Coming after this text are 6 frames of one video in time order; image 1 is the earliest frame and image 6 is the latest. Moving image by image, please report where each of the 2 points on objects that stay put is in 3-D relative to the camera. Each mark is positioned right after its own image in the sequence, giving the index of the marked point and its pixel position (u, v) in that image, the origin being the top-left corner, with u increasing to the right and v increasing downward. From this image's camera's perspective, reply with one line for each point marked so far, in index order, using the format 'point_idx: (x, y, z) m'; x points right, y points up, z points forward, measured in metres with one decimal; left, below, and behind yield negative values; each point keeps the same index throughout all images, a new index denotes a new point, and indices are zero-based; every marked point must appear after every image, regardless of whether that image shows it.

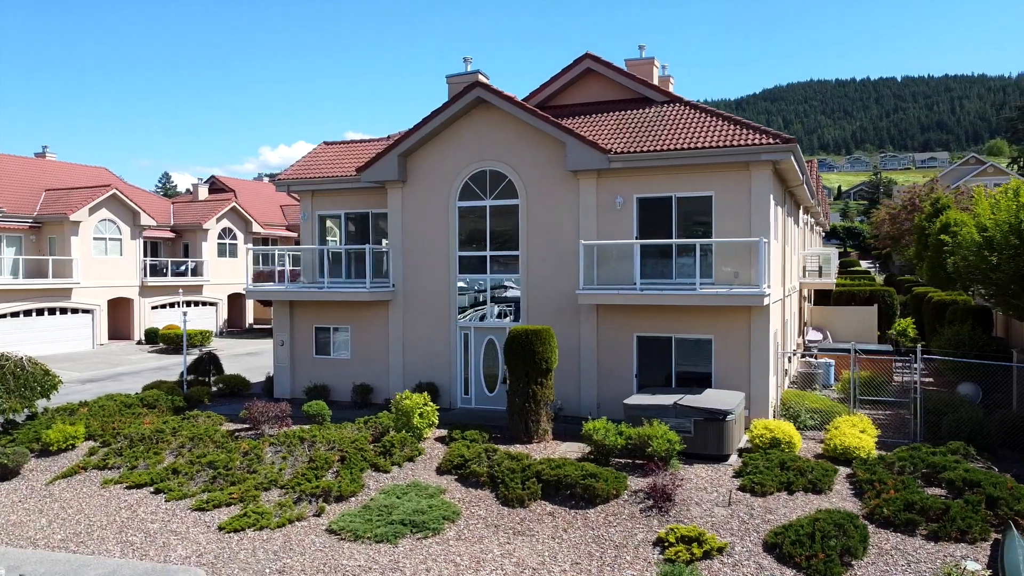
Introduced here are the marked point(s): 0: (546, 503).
0: (+0.5, -3.4, +11.1) m
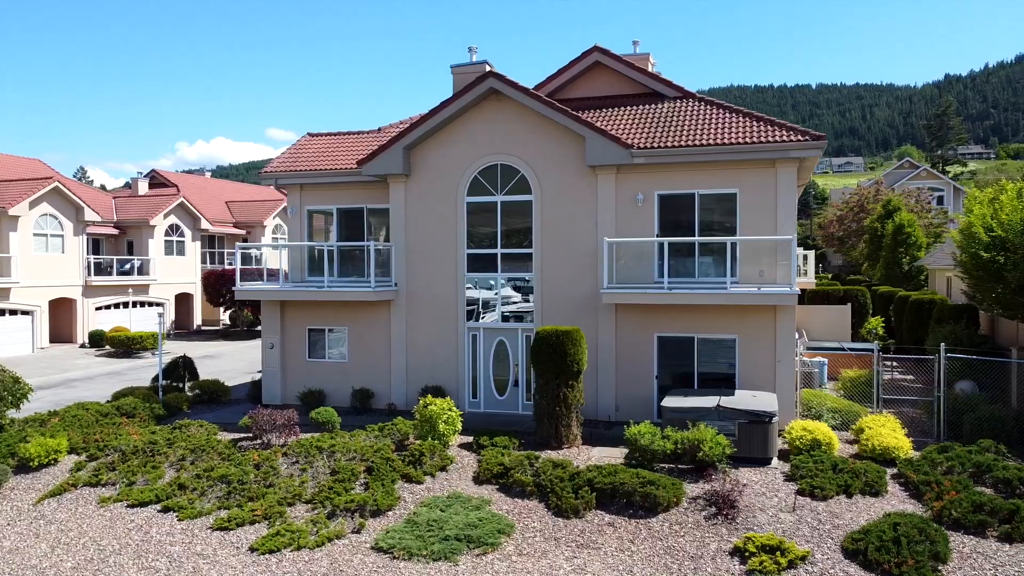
0: (+1.3, -3.3, +10.6) m
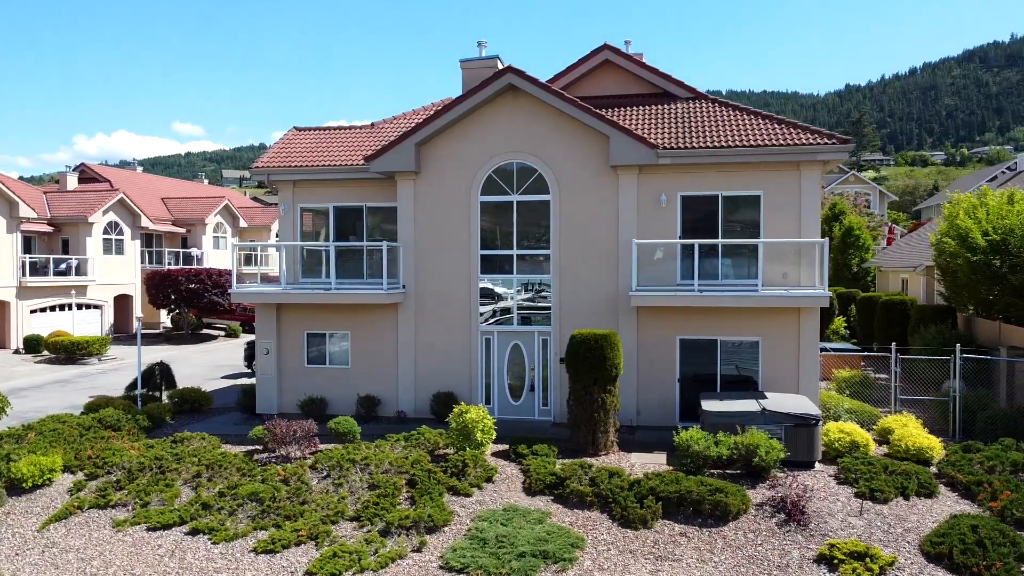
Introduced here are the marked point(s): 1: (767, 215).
0: (+2.3, -3.4, +10.3) m
1: (+5.5, +1.6, +15.2) m
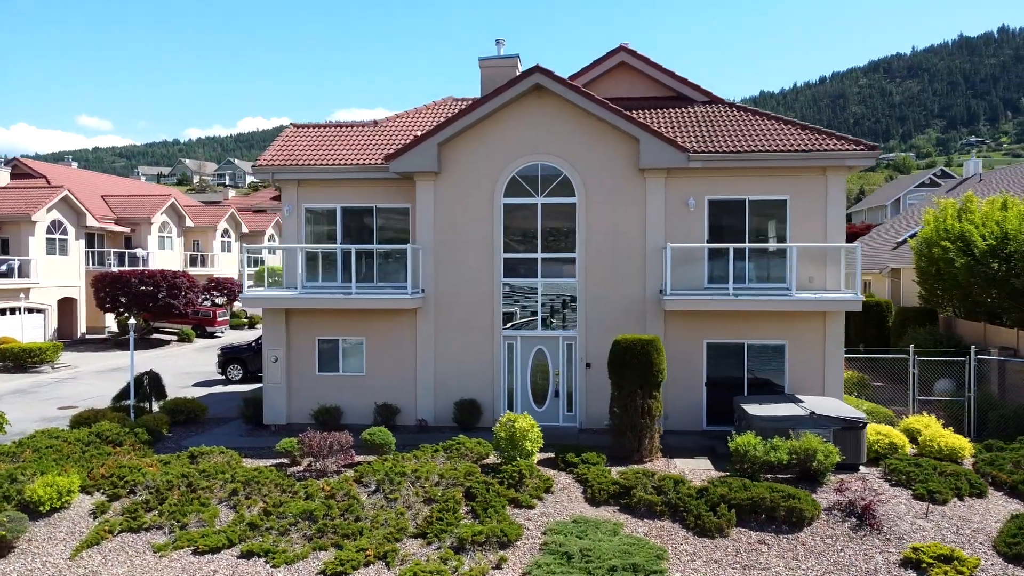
0: (+3.3, -3.5, +10.2) m
1: (+6.1, +1.5, +15.4) m
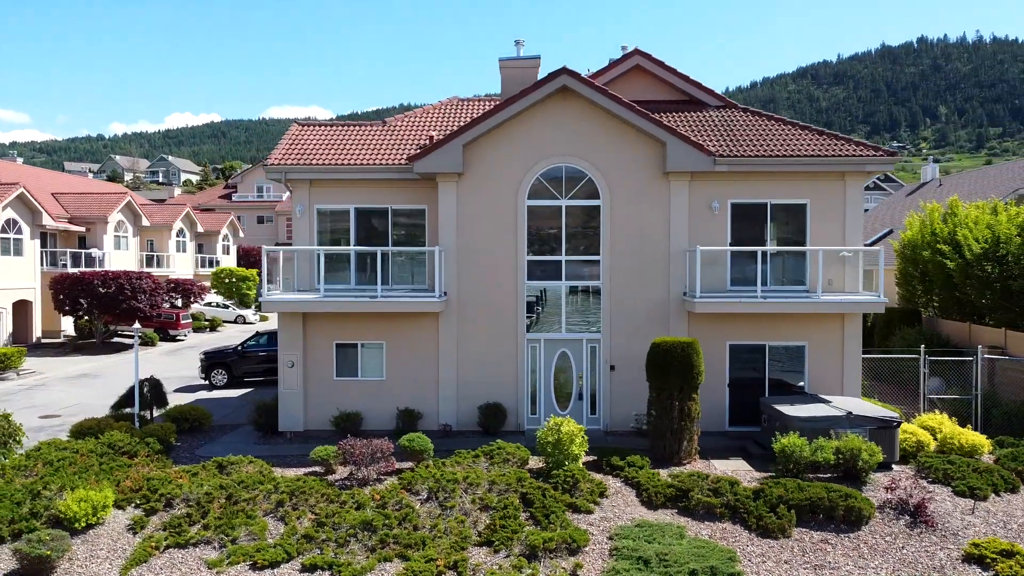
0: (+4.3, -3.5, +10.3) m
1: (+6.6, +1.4, +15.7) m
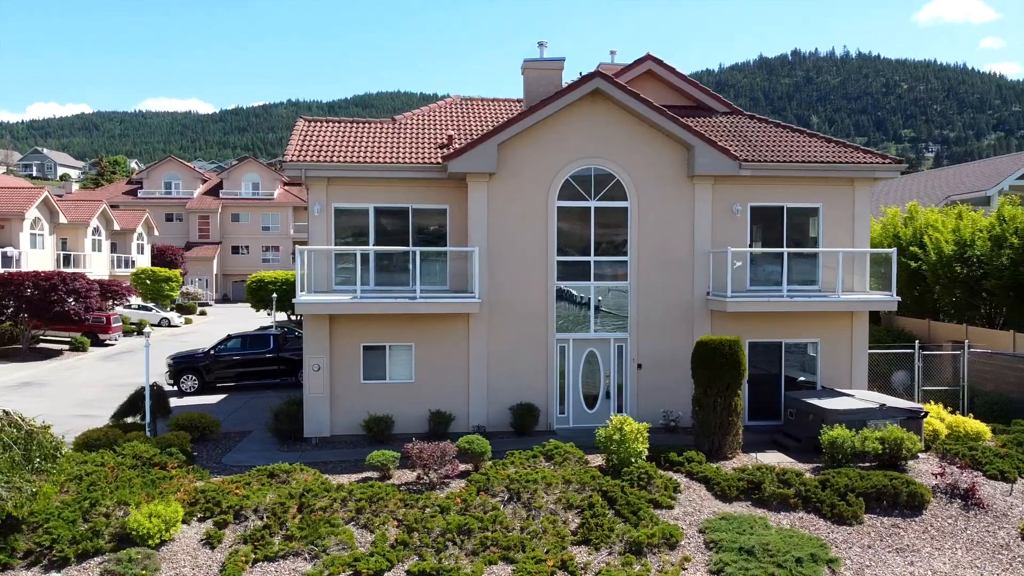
0: (+5.6, -3.5, +10.9) m
1: (+7.3, +1.4, +16.6) m
